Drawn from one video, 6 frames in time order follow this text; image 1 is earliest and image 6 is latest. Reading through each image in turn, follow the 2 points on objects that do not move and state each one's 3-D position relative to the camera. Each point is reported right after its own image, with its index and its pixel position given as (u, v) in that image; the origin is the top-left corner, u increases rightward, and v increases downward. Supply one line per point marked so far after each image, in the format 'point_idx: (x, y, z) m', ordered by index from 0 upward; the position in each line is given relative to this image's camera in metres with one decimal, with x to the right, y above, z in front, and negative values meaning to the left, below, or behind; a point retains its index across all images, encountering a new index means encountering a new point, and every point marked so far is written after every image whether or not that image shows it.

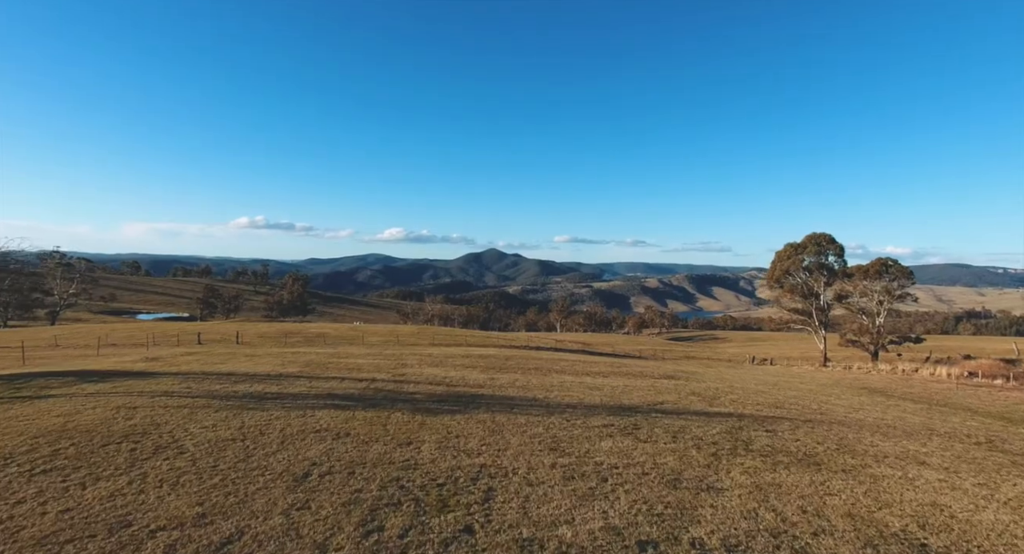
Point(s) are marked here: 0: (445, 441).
0: (-1.6, -3.8, +12.2) m
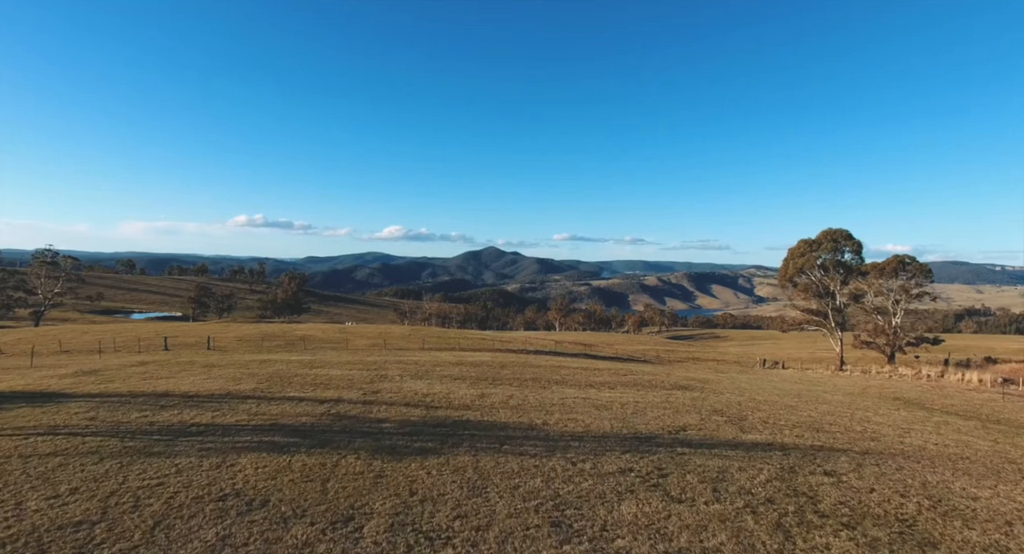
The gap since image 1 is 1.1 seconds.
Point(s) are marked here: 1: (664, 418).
0: (-1.8, -3.9, +8.7) m
1: (+5.5, -5.0, +19.0) m
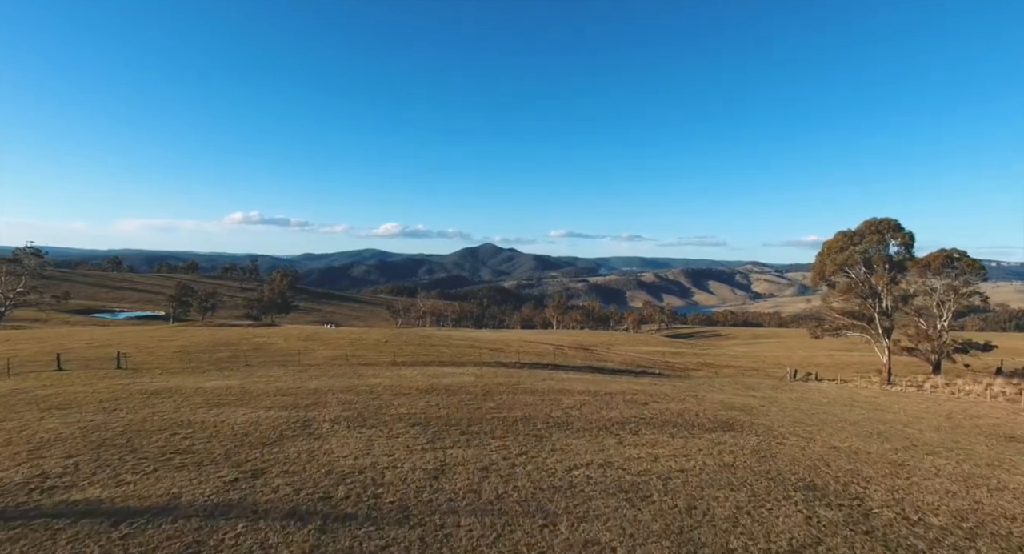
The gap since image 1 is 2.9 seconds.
0: (-2.3, -4.0, +0.4) m
1: (+4.9, -5.1, +10.8) m
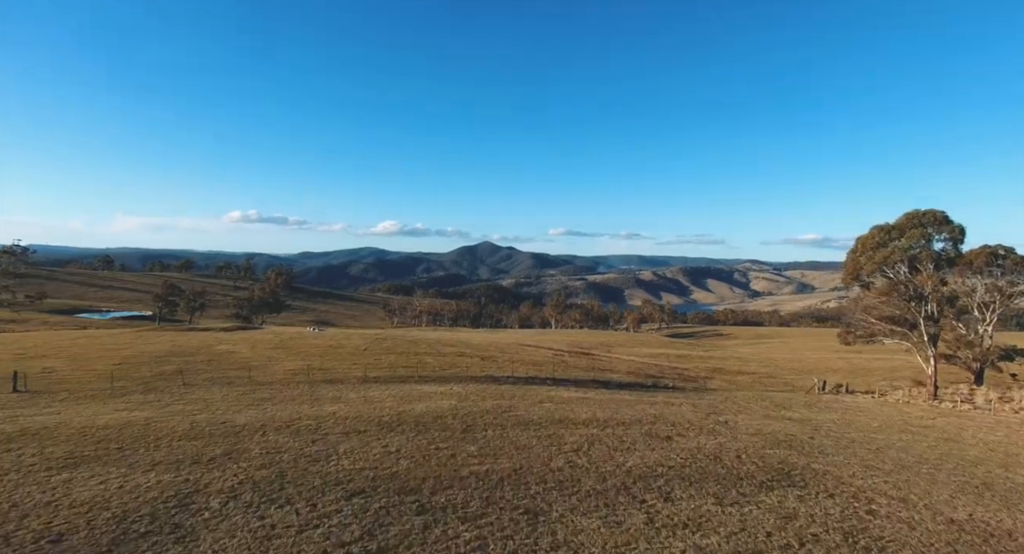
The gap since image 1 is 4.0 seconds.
0: (-2.7, -4.2, -5.7) m
1: (+4.5, -5.2, +4.8) m
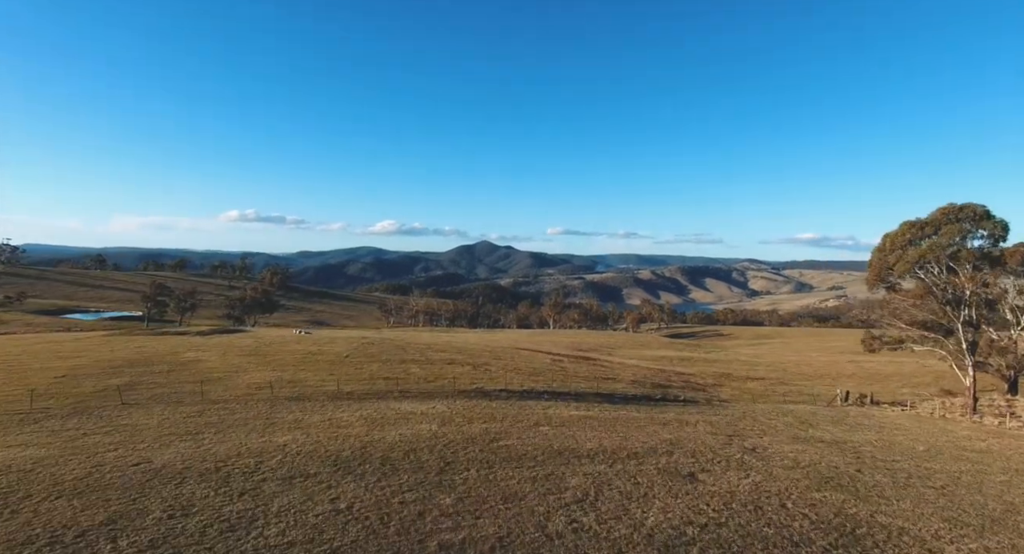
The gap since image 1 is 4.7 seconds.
0: (-3.0, -4.3, -9.8) m
1: (+4.1, -5.4, +0.6) m
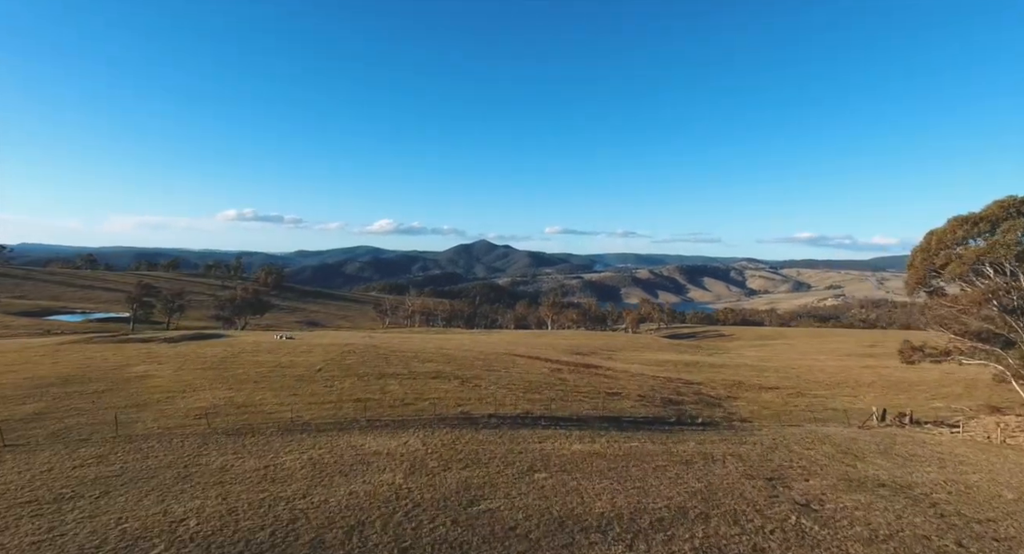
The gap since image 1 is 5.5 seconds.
0: (-3.3, -4.6, -15.1) m
1: (+3.8, -5.7, -4.7) m
